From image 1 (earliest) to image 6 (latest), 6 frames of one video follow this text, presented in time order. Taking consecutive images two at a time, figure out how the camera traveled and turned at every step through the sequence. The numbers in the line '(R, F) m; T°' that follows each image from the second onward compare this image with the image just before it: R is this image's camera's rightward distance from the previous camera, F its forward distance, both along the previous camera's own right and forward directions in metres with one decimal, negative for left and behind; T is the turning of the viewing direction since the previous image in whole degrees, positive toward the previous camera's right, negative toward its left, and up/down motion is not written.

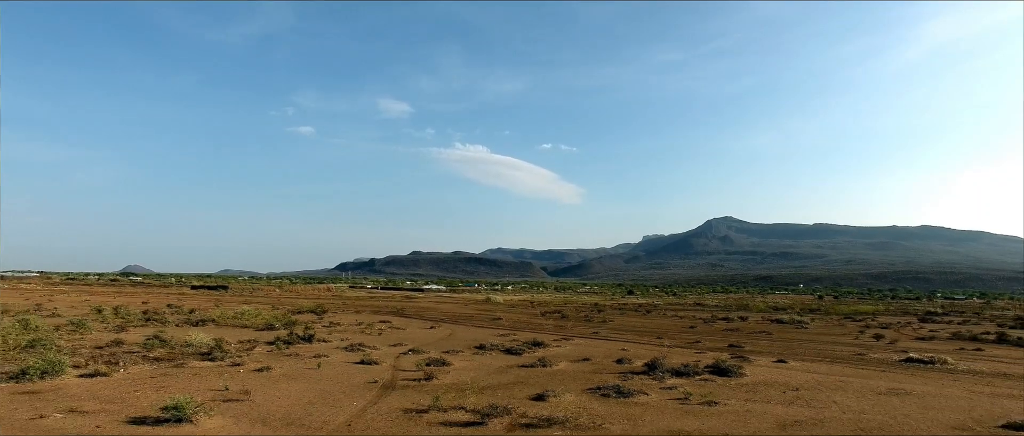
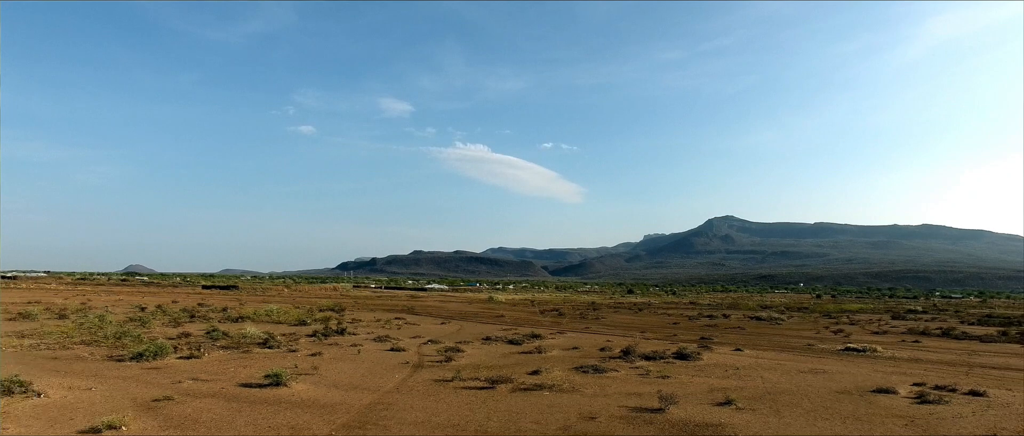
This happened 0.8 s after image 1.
(0.0, -3.7) m; 0°
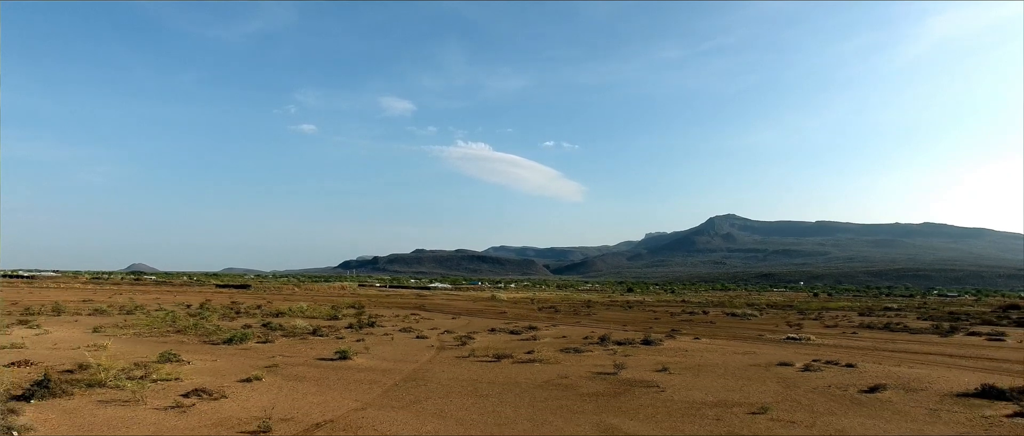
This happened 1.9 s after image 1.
(0.0, -5.1) m; 0°
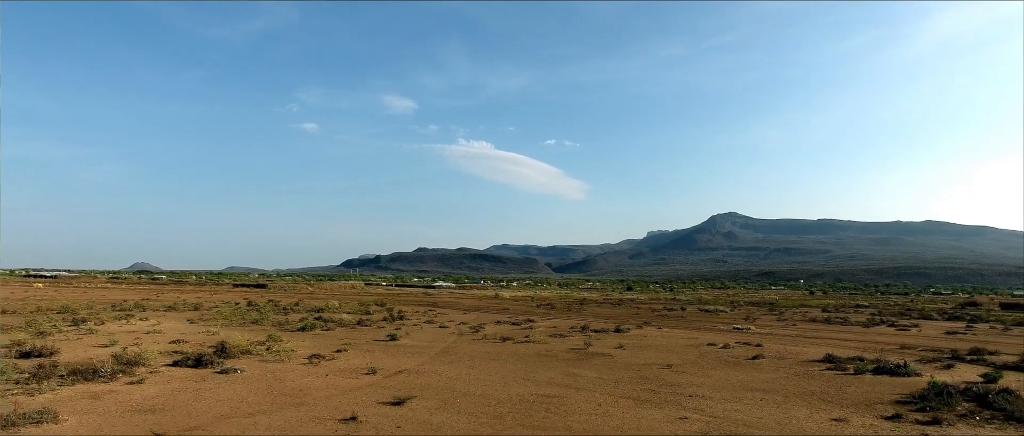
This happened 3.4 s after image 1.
(0.0, -7.2) m; 0°
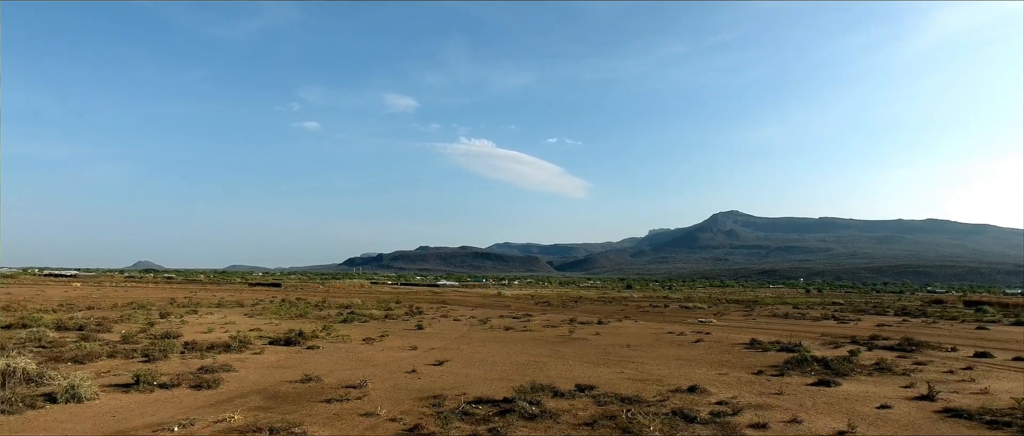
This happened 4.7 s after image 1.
(0.0, -6.9) m; 0°
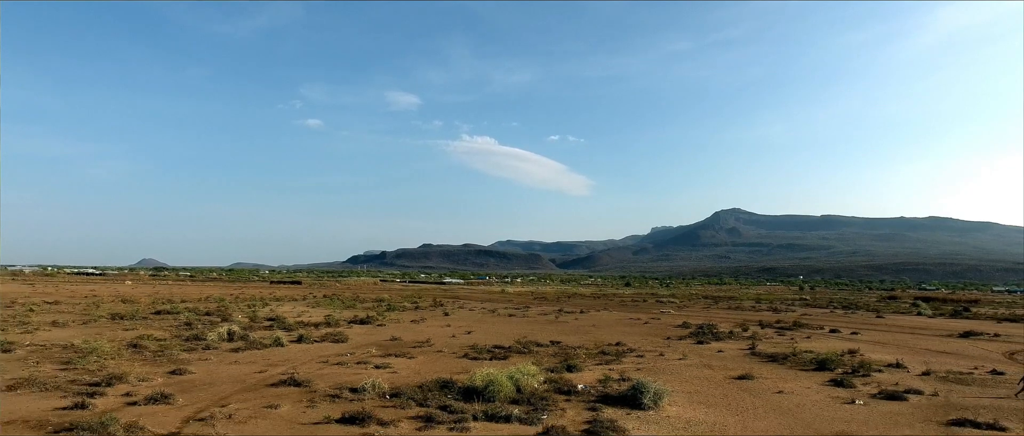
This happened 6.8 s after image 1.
(0.0, -11.4) m; 0°
